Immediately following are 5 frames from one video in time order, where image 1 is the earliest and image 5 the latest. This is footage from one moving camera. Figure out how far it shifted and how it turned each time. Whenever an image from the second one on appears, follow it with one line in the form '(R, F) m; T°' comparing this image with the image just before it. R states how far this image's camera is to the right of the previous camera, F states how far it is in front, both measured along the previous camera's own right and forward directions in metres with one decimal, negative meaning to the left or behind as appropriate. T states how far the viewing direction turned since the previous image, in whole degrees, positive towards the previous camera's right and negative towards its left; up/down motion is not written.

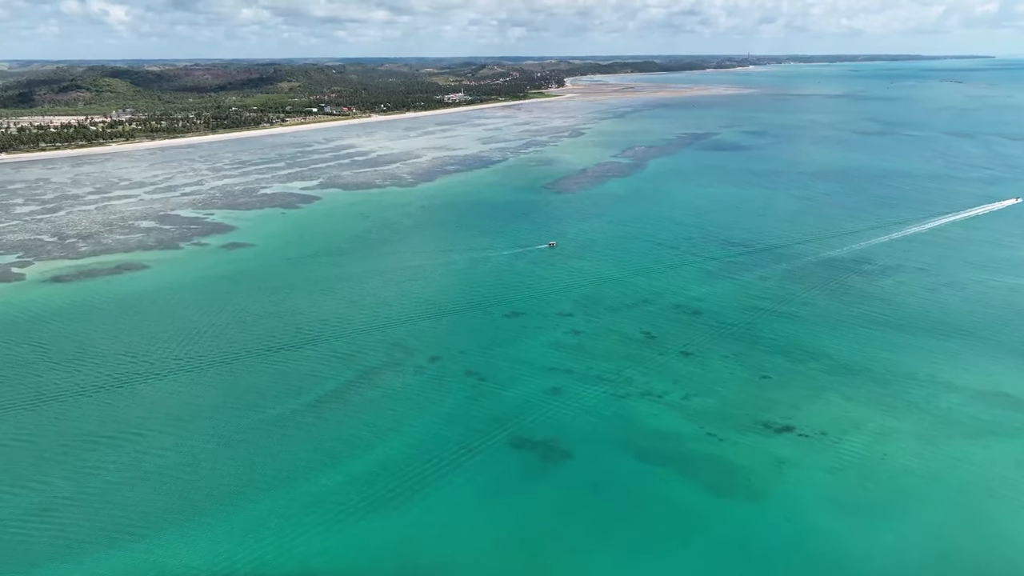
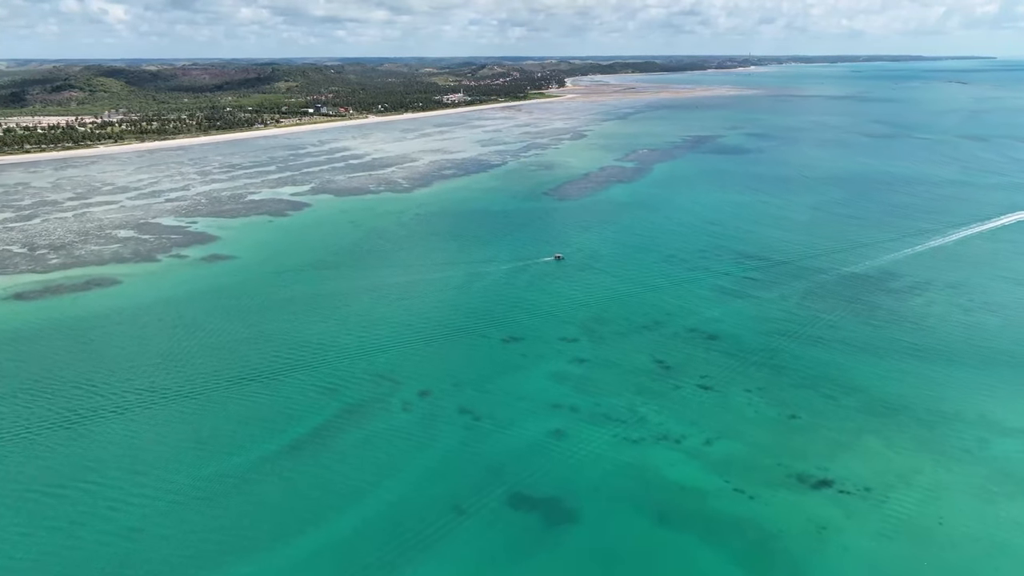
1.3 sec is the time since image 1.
(0.0, +1.9) m; 0°
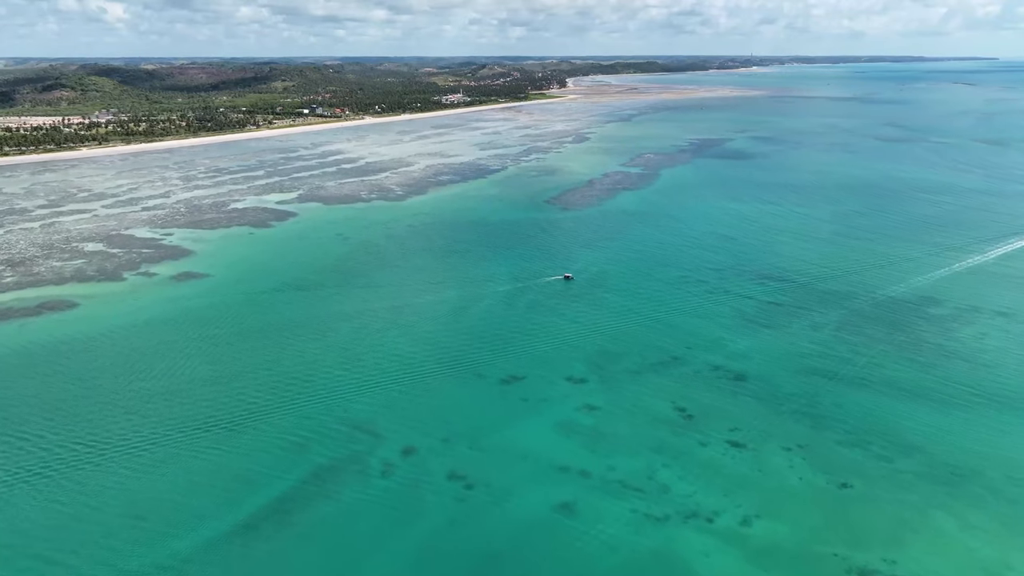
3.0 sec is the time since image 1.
(0.0, +2.5) m; 0°
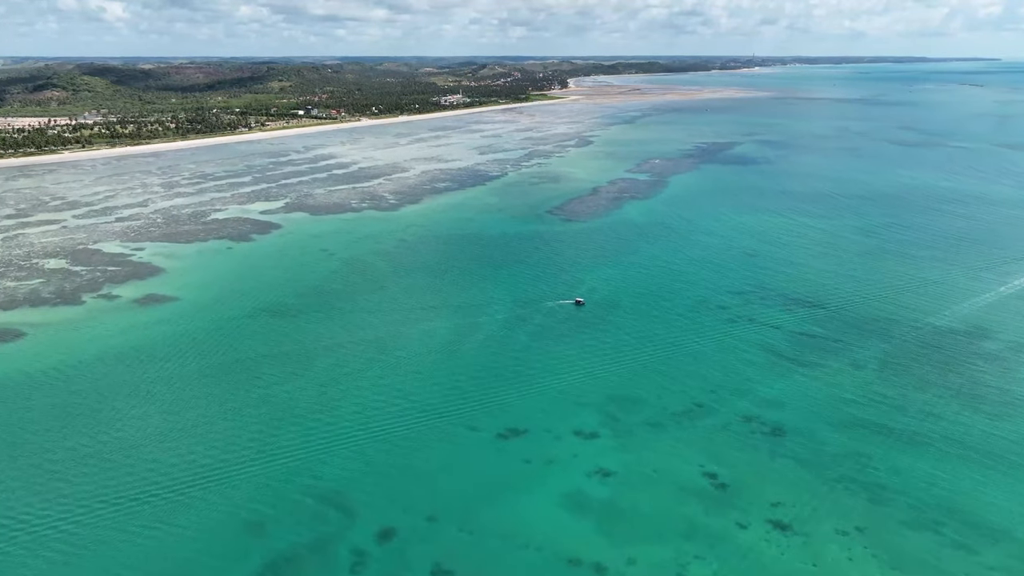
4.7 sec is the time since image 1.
(0.0, +2.6) m; 0°
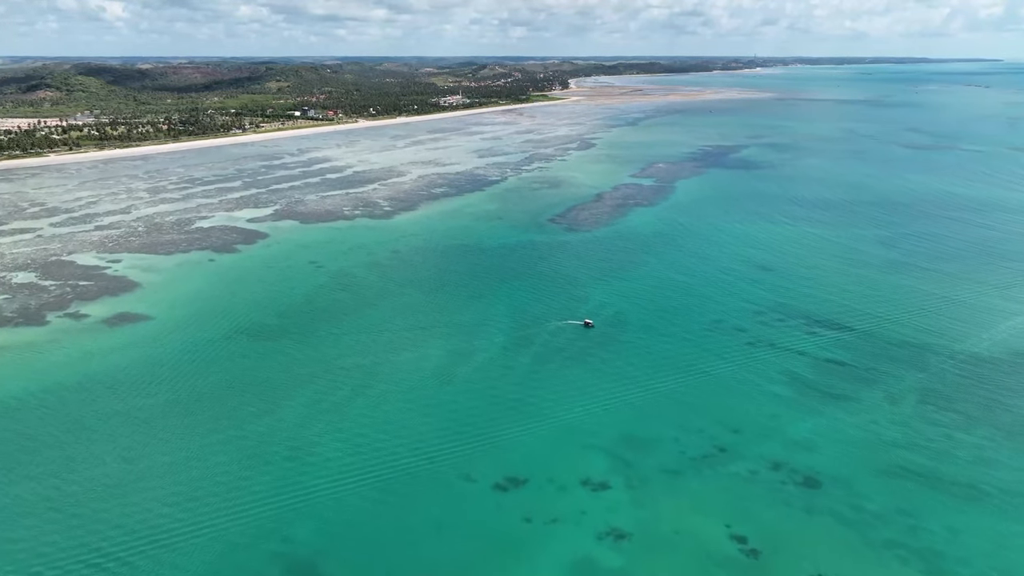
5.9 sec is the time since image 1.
(0.0, +1.8) m; 0°
